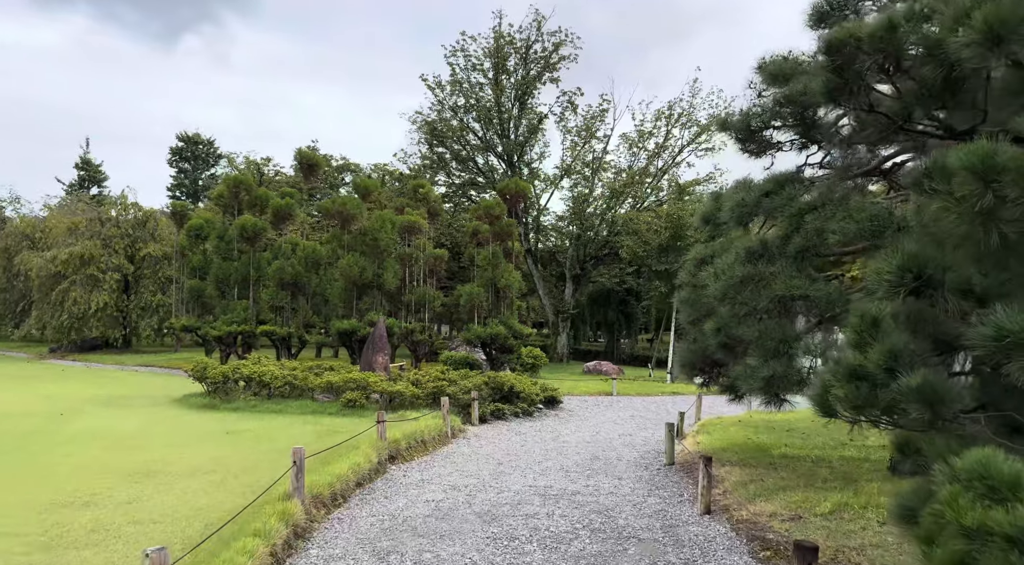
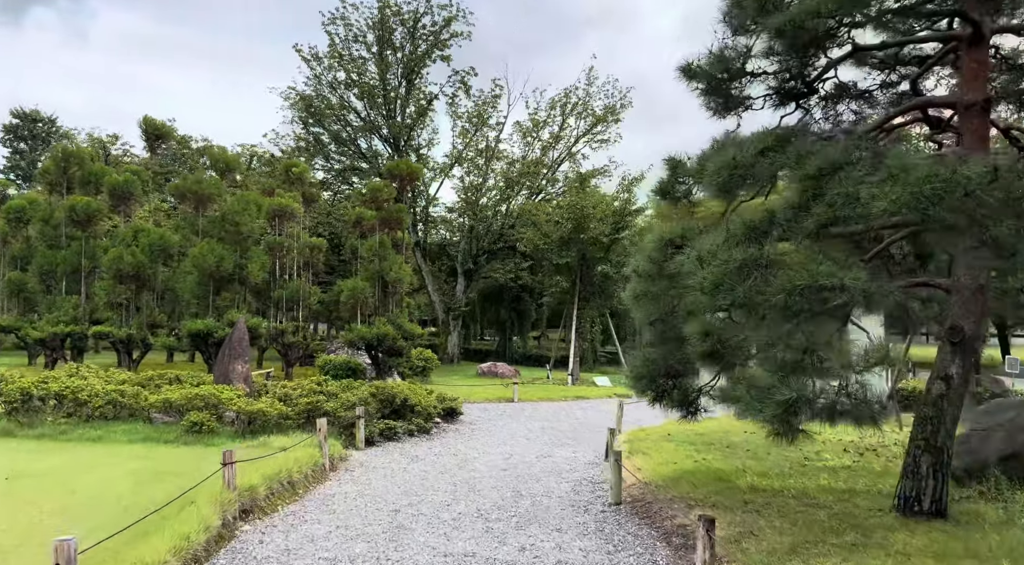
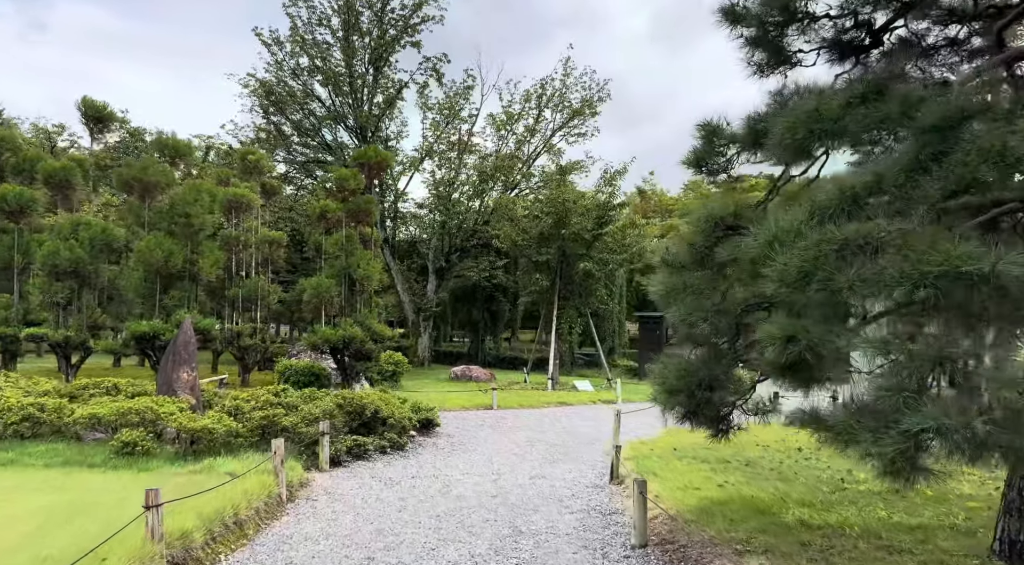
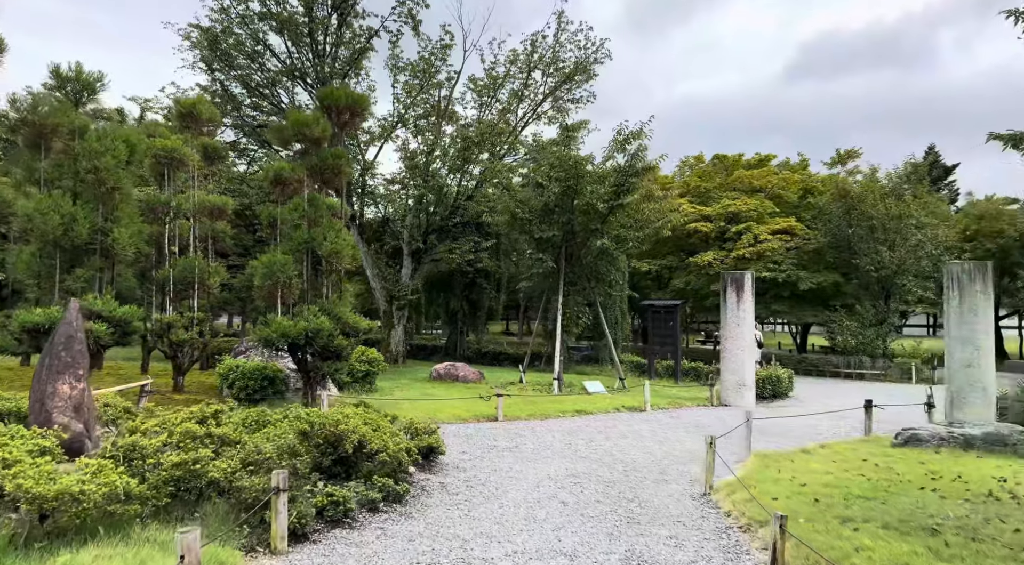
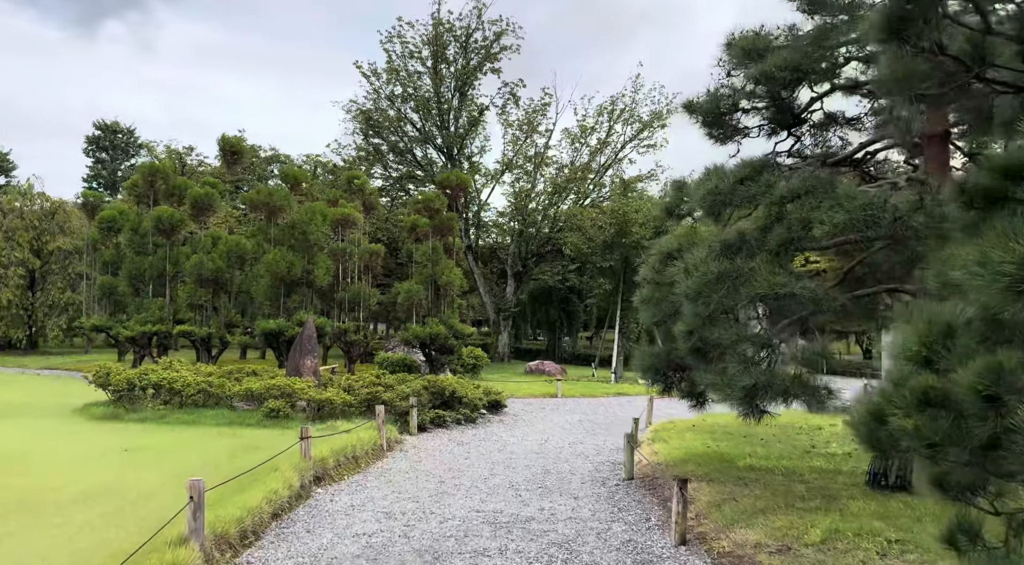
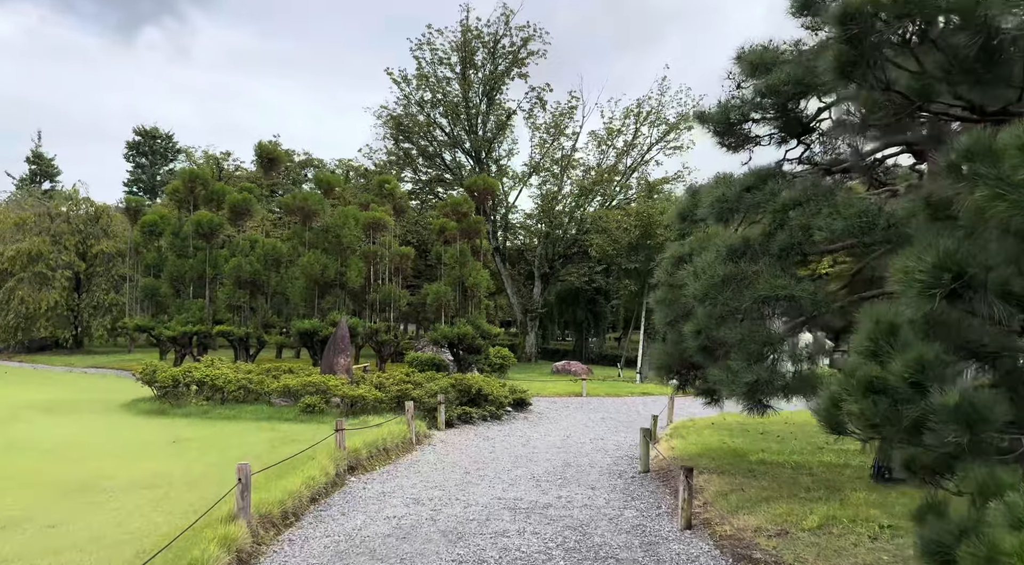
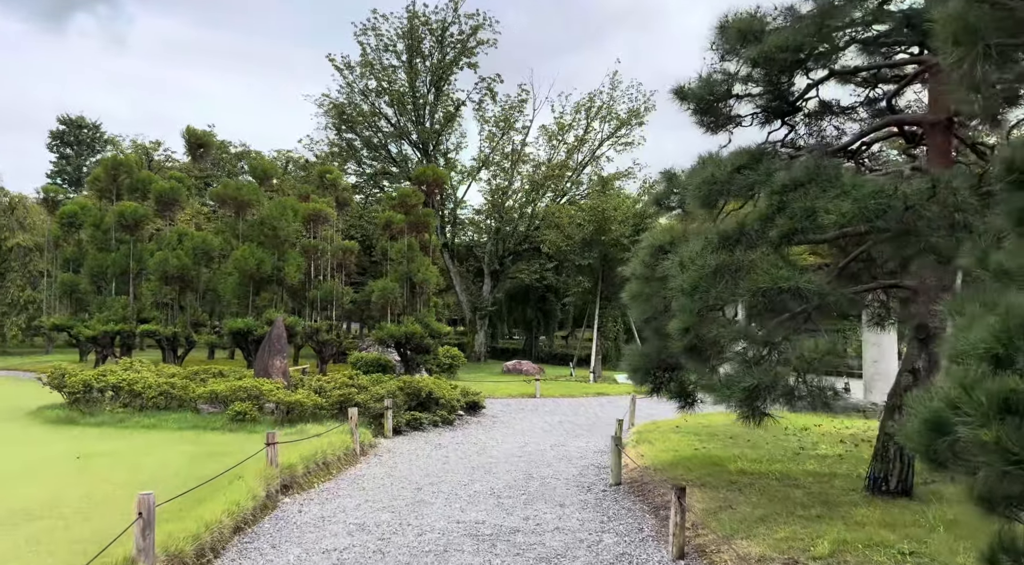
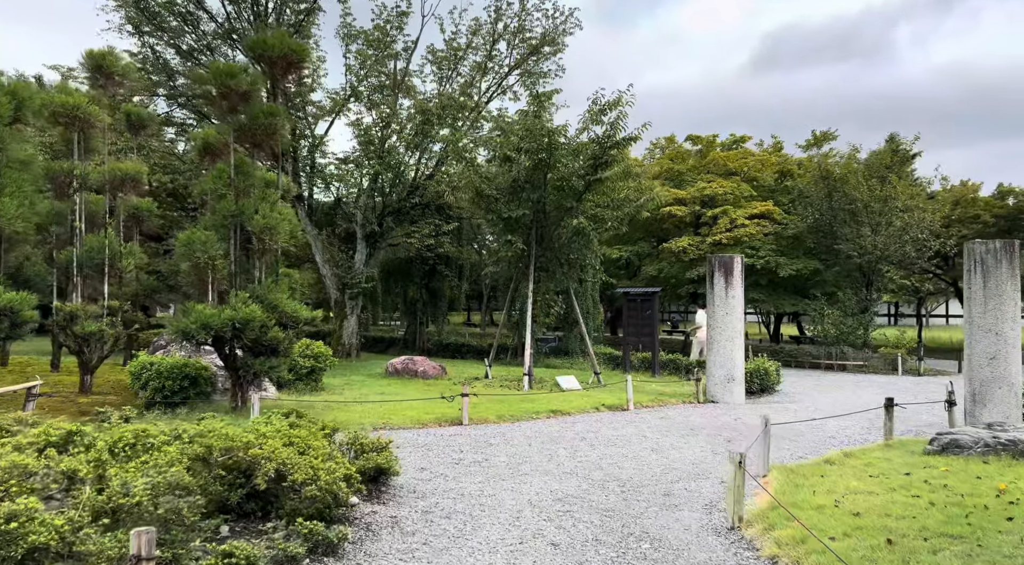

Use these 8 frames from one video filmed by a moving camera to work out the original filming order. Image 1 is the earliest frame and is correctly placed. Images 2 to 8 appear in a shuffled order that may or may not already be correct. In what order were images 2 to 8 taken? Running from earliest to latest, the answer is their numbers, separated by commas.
6, 5, 7, 2, 3, 4, 8
